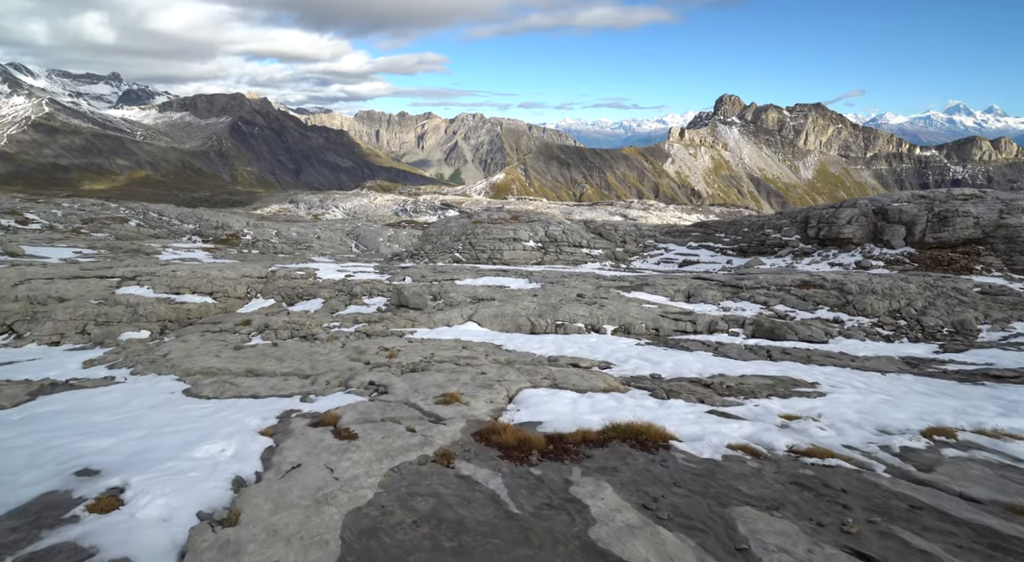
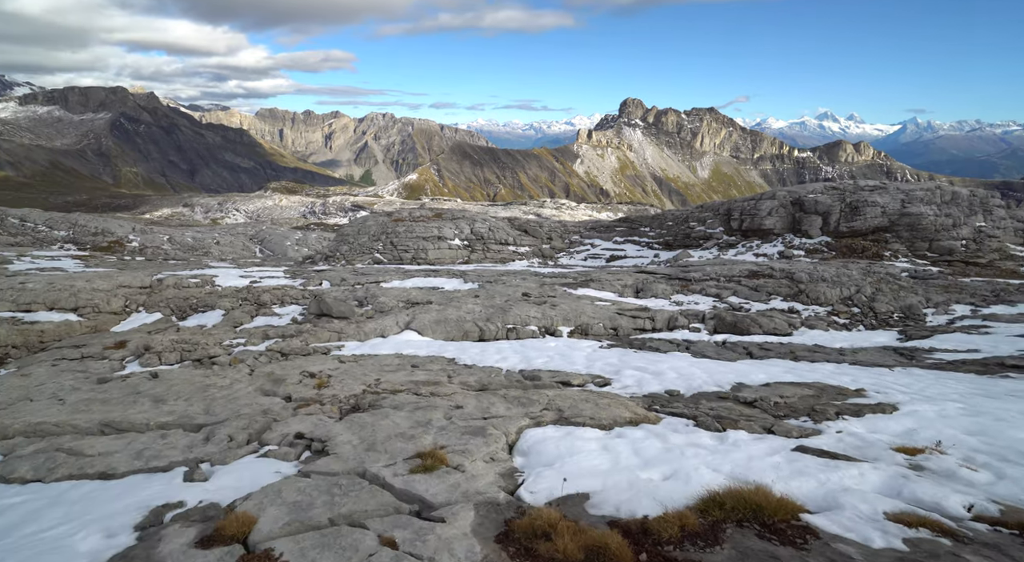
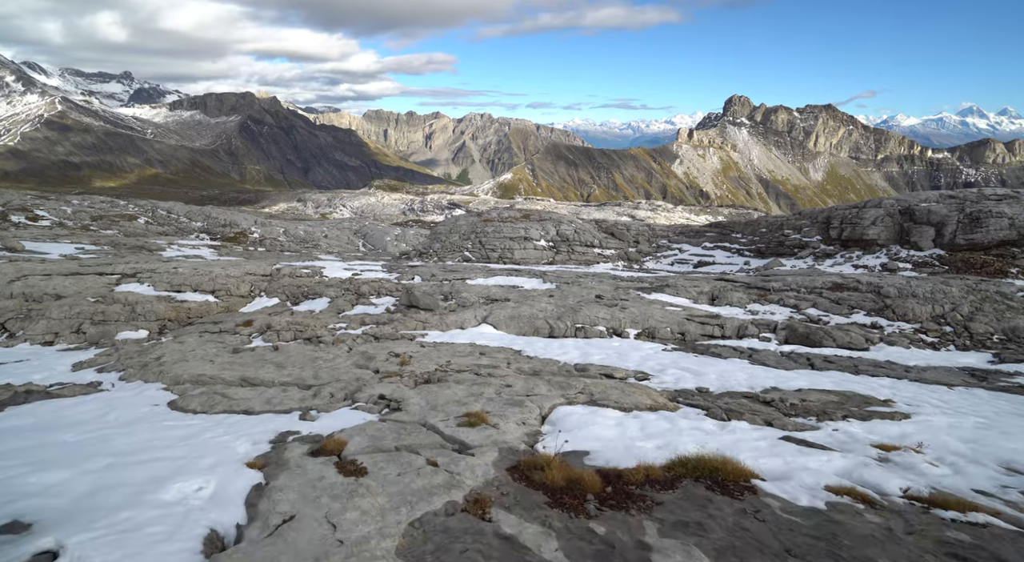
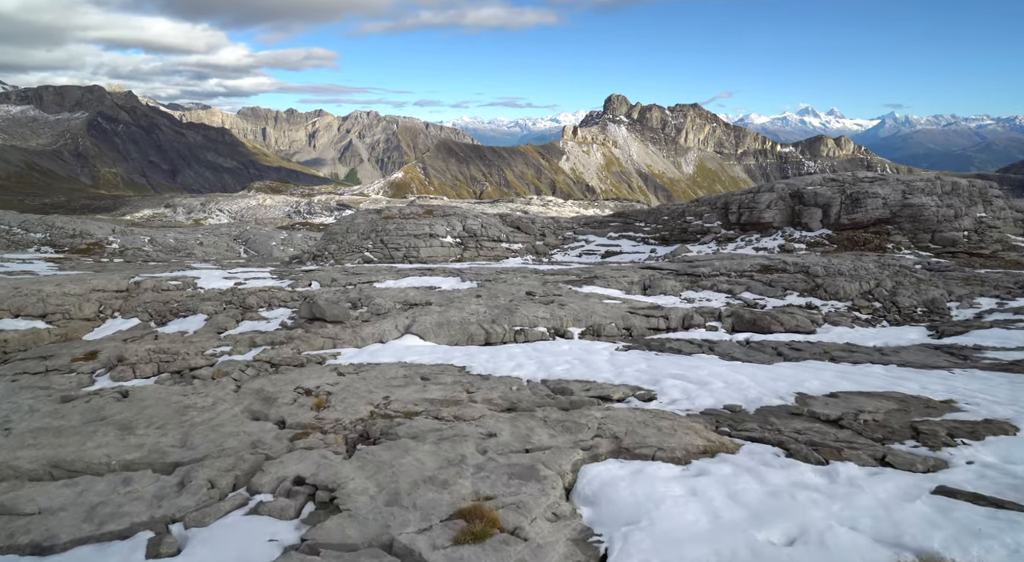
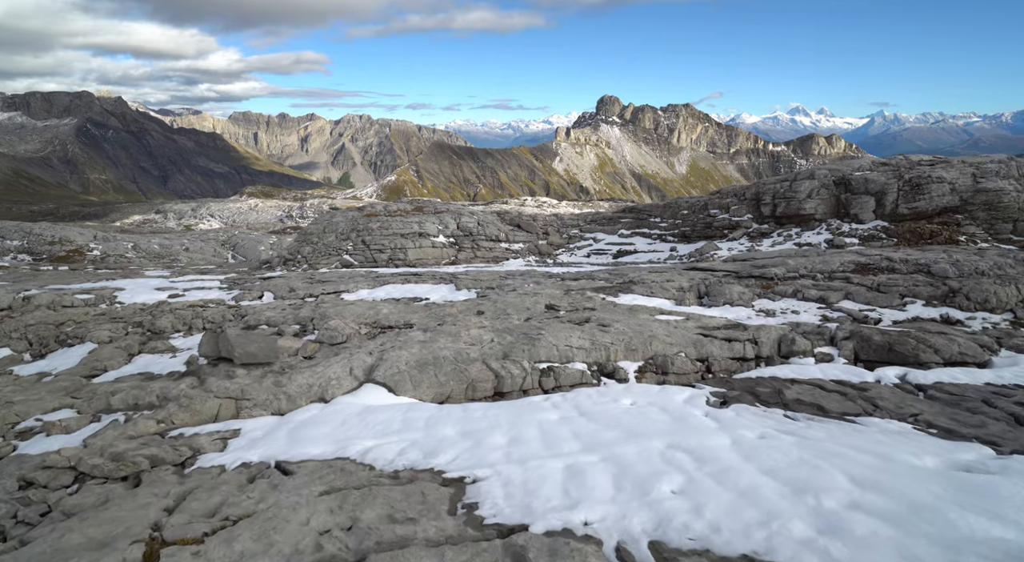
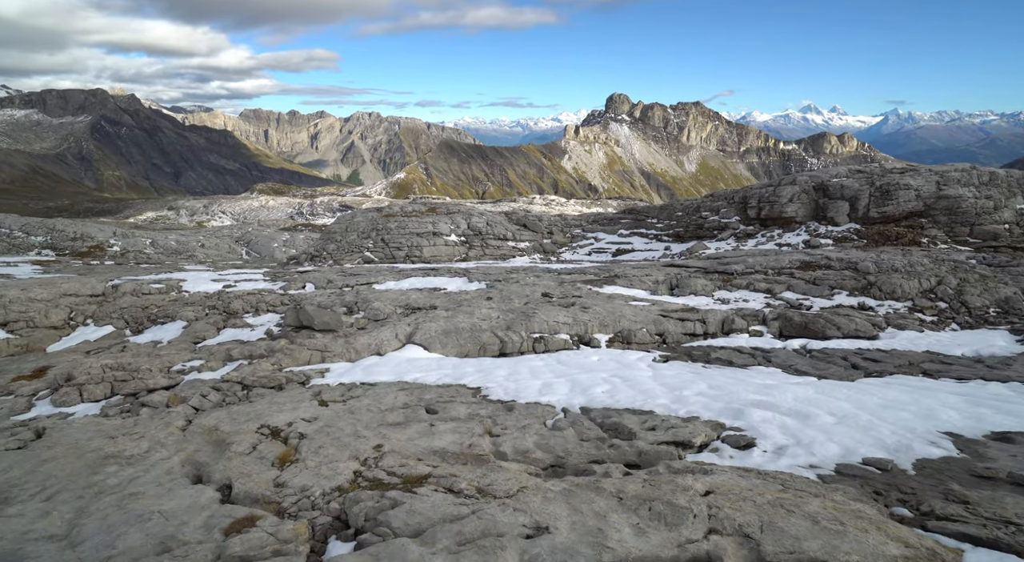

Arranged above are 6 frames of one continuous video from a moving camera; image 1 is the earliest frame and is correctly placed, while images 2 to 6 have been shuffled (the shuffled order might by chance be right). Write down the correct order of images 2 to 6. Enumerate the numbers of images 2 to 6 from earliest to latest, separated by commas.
3, 2, 4, 6, 5
